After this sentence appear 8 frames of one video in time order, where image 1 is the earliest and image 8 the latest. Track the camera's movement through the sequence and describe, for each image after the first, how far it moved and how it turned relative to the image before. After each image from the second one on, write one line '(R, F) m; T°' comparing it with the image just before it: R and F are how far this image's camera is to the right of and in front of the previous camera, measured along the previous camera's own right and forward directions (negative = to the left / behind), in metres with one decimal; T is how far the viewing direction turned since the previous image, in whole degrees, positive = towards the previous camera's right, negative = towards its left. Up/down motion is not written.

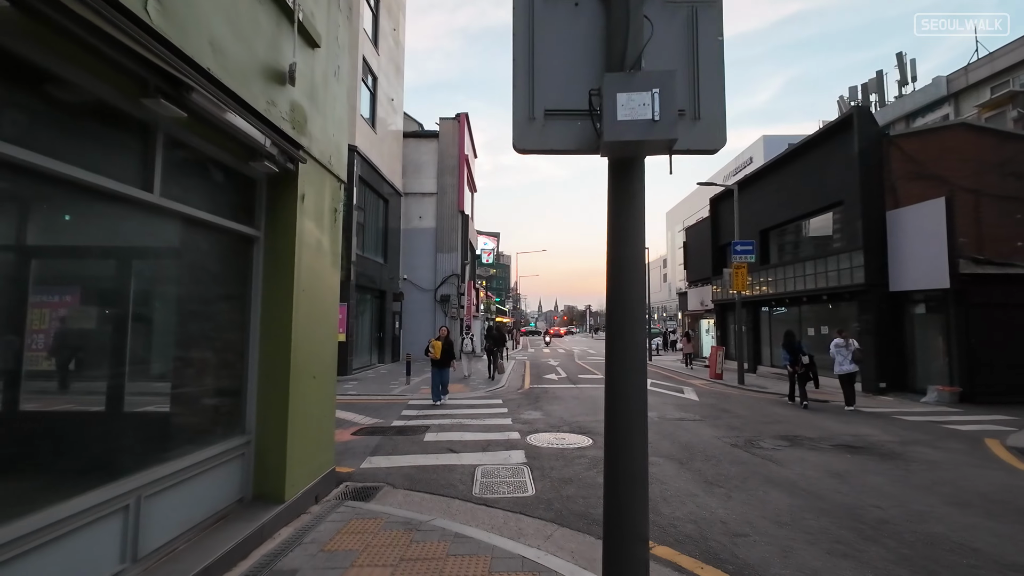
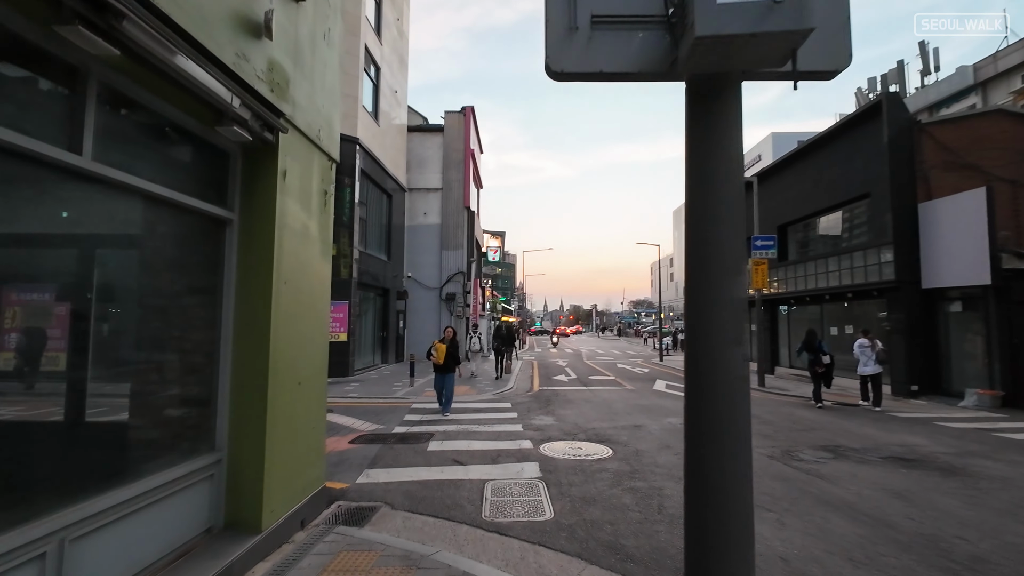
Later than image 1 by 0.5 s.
(-0.1, +0.8) m; -1°
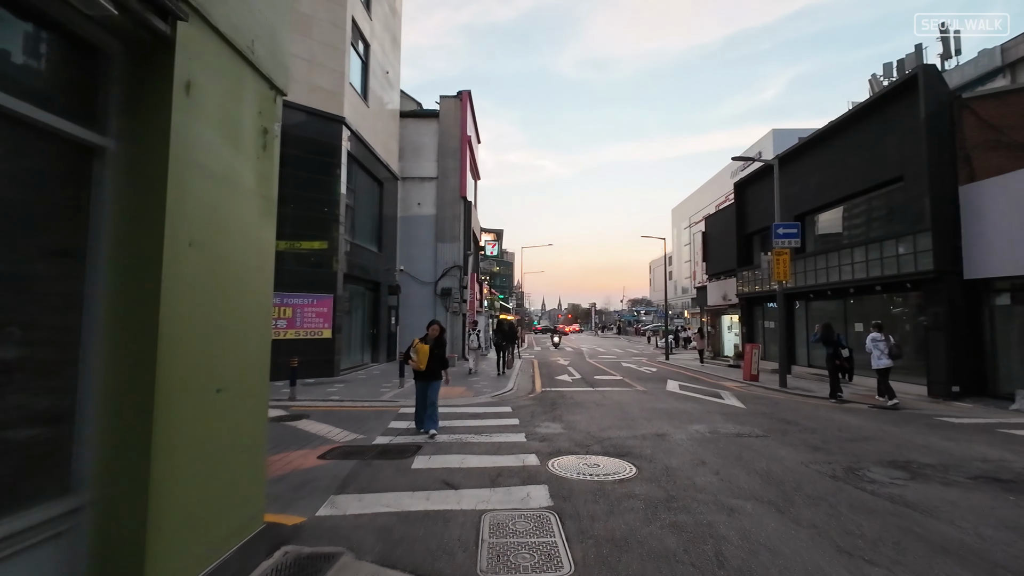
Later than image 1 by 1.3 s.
(-0.1, +1.4) m; 0°
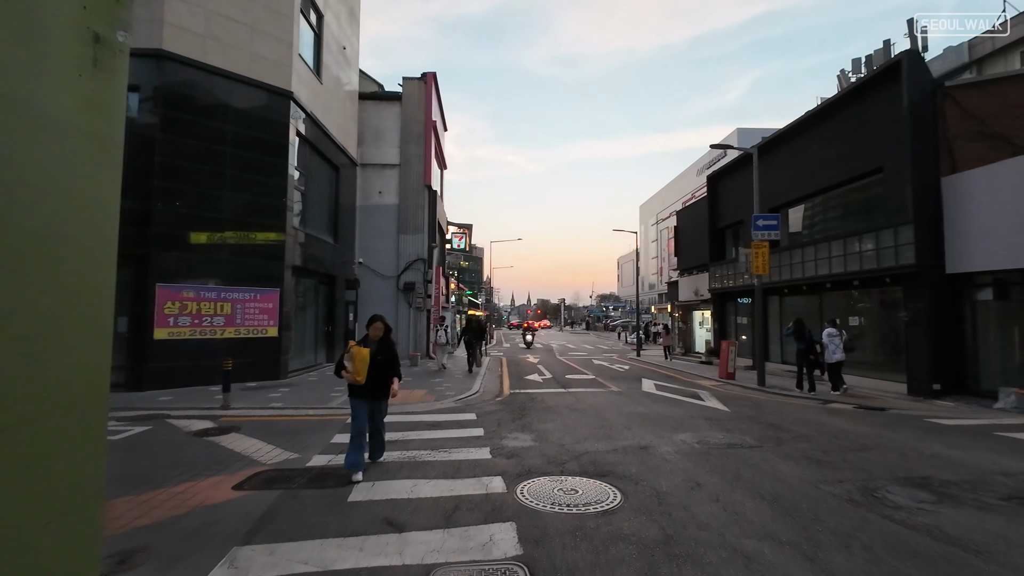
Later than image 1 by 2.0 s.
(+0.1, +1.2) m; +4°
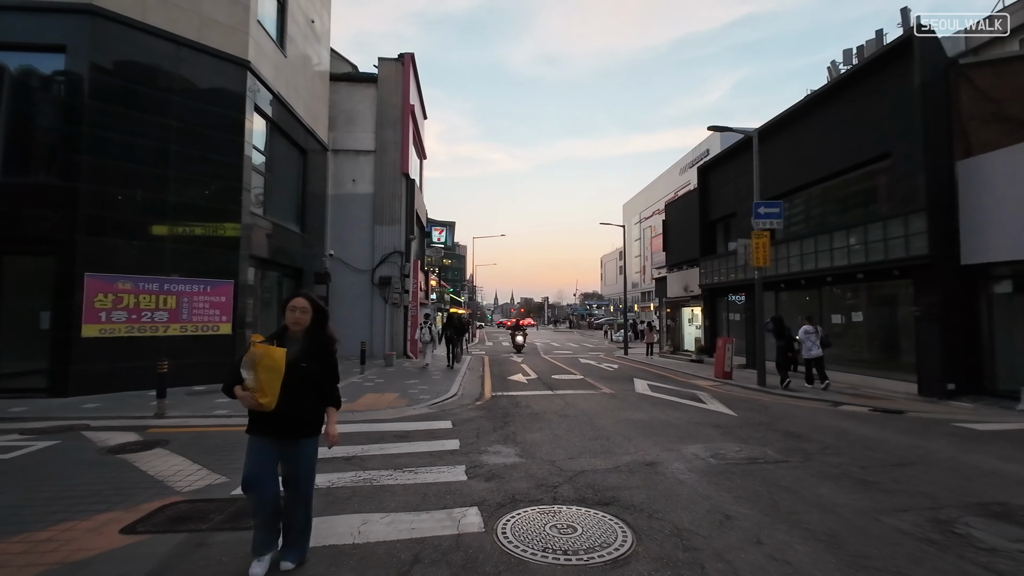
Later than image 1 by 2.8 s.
(0.0, +1.3) m; +2°
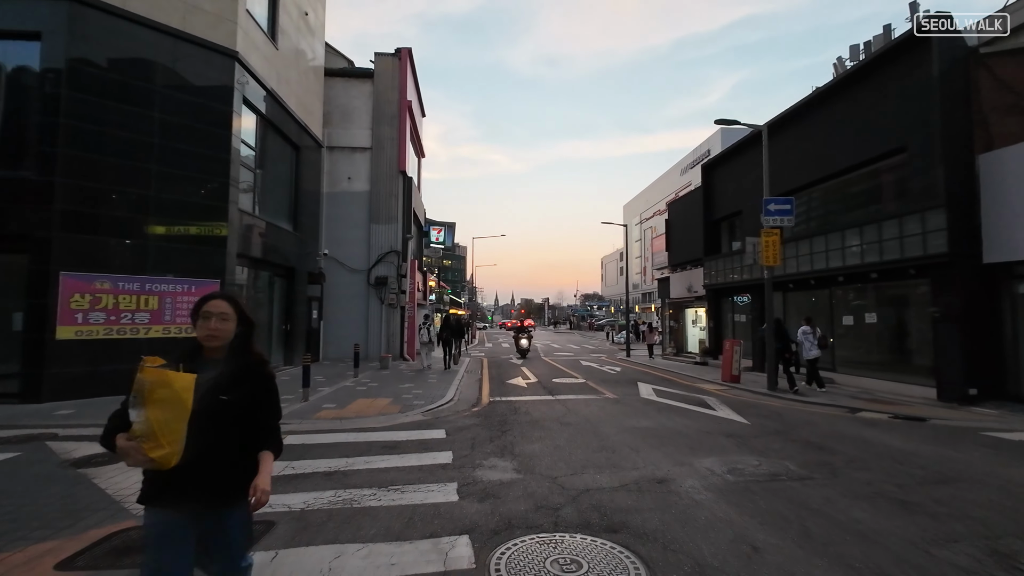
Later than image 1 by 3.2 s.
(0.0, +0.6) m; 0°
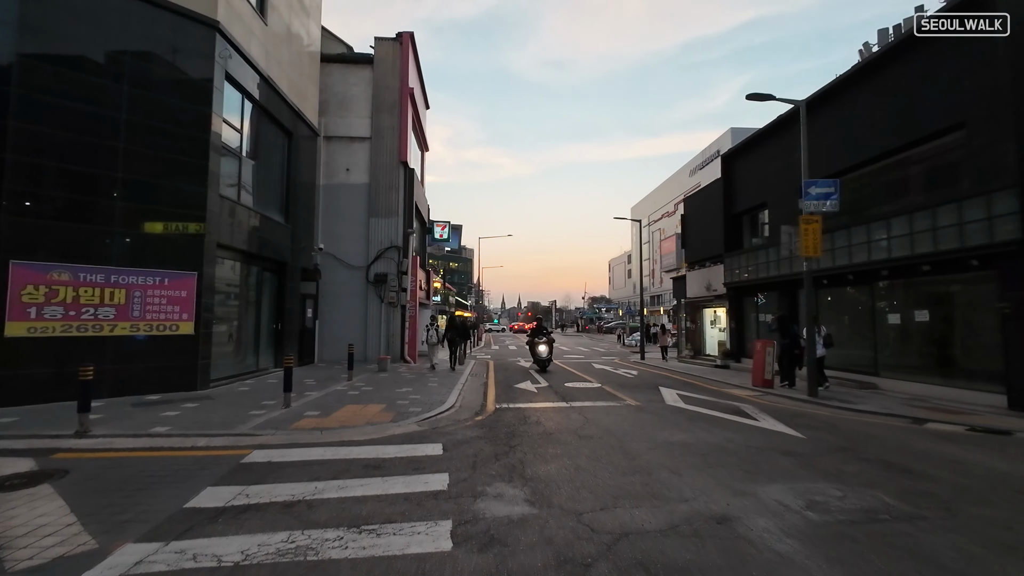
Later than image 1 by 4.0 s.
(0.0, +1.3) m; -1°
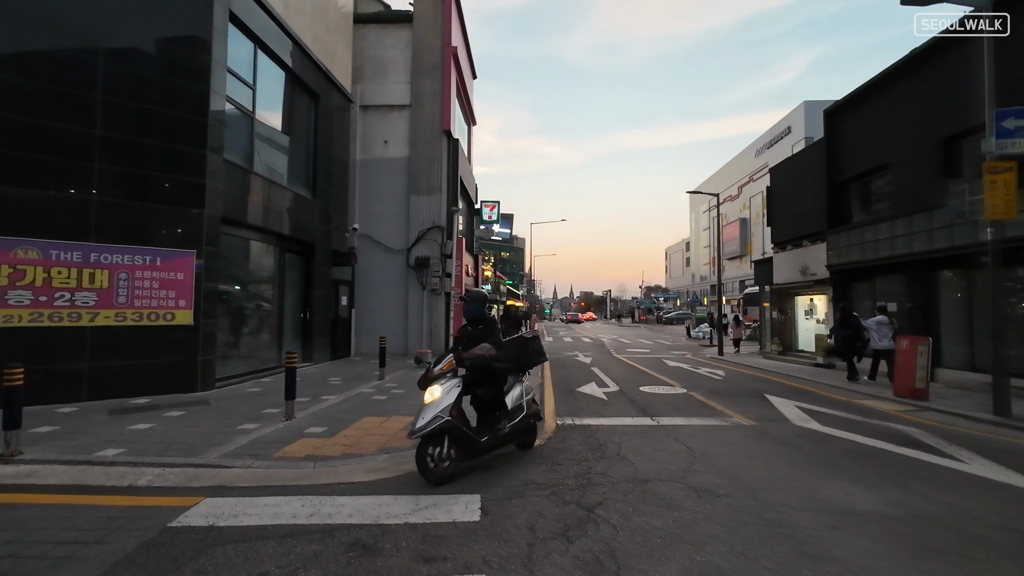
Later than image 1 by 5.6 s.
(-0.2, +2.6) m; -6°
